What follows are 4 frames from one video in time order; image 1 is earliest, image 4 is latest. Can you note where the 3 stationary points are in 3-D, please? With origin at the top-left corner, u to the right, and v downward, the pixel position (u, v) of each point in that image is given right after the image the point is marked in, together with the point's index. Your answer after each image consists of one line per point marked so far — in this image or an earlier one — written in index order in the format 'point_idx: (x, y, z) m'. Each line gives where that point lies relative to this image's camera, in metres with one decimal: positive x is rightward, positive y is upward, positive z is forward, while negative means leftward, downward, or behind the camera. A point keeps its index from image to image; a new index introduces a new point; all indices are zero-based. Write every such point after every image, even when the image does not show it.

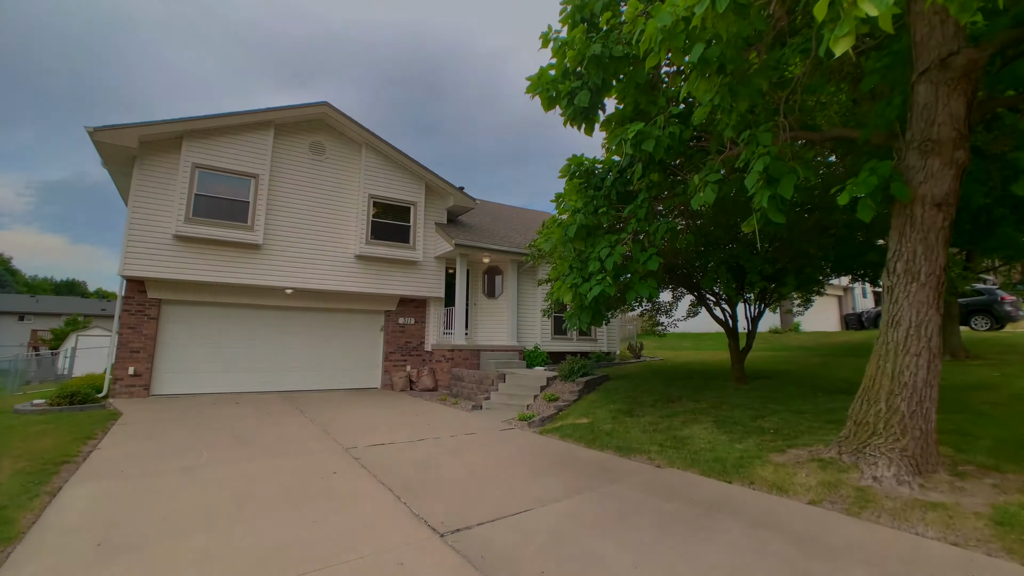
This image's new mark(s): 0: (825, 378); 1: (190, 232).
0: (+5.4, -1.6, +9.2) m
1: (-5.8, +1.0, +9.4) m
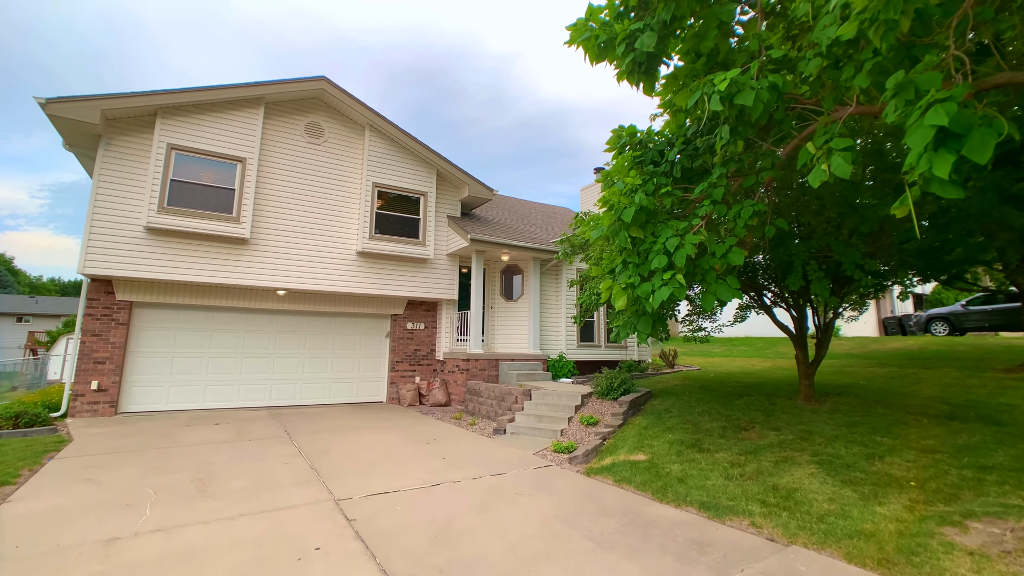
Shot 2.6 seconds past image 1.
0: (+5.8, -1.6, +7.7) m
1: (-5.4, +1.0, +8.1) m
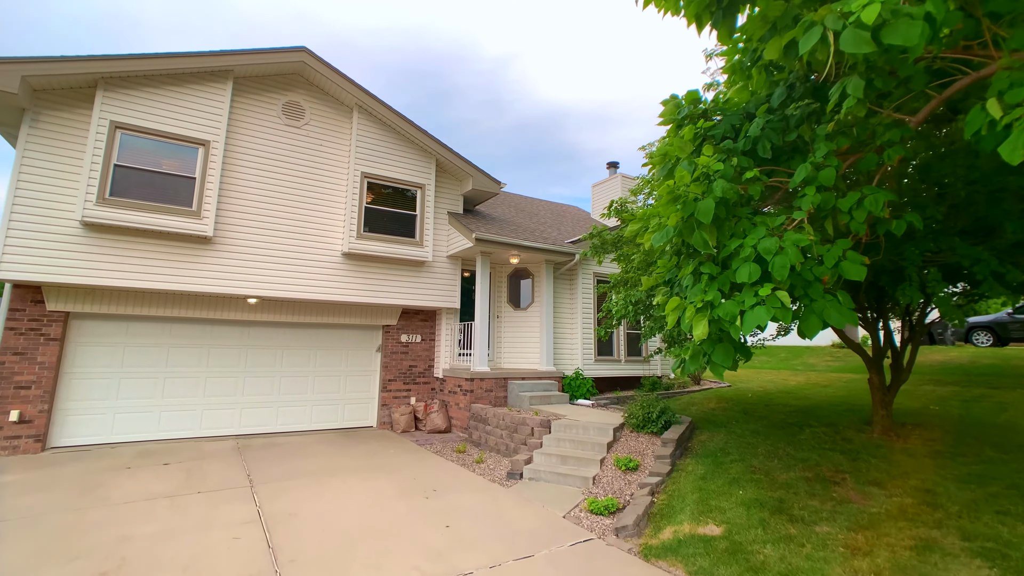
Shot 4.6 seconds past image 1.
0: (+6.1, -1.7, +6.4) m
1: (-5.1, +0.9, +6.6) m
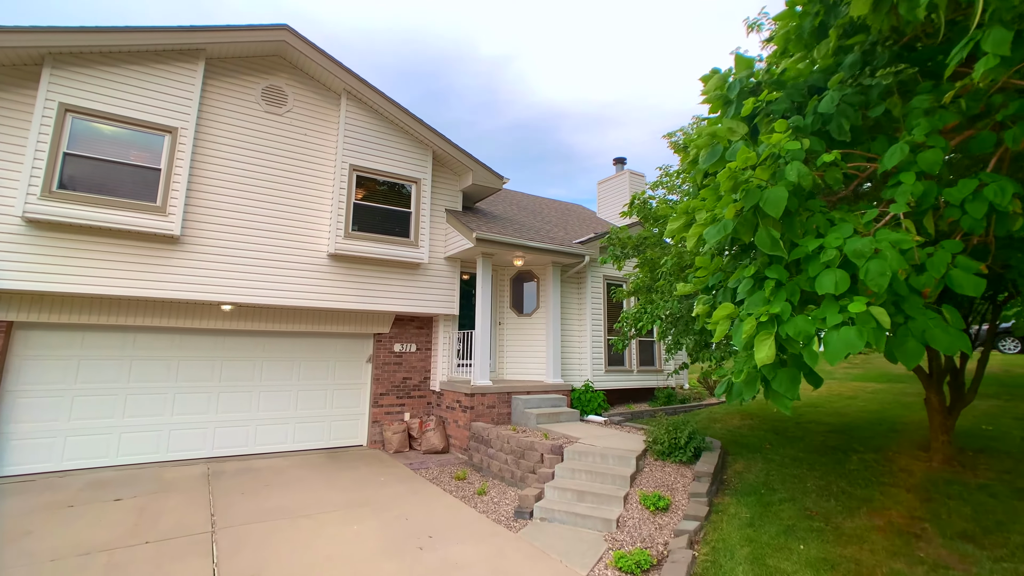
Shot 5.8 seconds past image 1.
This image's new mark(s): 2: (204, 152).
0: (+6.1, -1.8, +5.5) m
1: (-5.1, +0.8, +5.8) m
2: (-4.0, +1.8, +6.9) m
